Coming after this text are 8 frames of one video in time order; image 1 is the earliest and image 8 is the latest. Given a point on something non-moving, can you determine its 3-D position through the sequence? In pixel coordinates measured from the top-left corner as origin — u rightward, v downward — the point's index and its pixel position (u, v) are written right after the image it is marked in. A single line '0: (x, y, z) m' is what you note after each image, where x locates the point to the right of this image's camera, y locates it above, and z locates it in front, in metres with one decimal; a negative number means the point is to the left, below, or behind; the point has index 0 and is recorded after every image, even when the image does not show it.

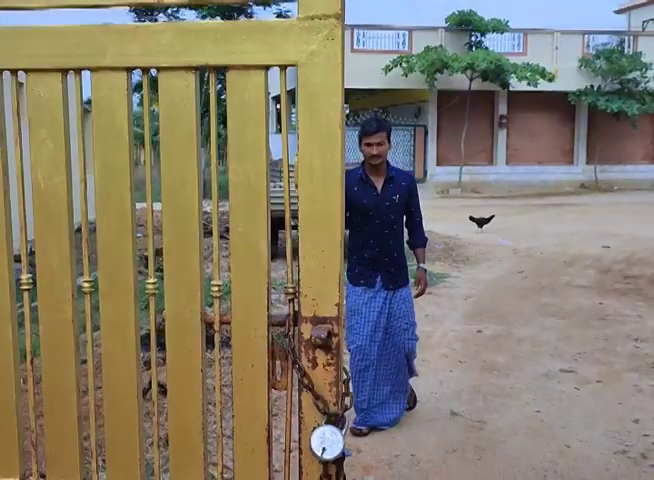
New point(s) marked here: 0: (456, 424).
0: (+0.8, -1.1, +4.7) m
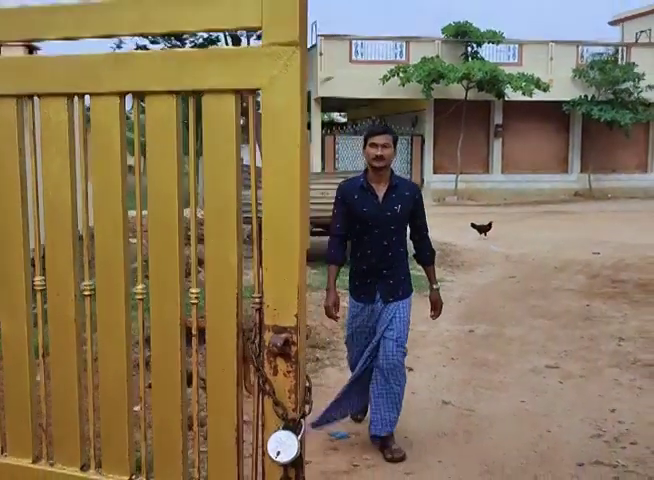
0: (+0.8, -1.1, +5.1) m
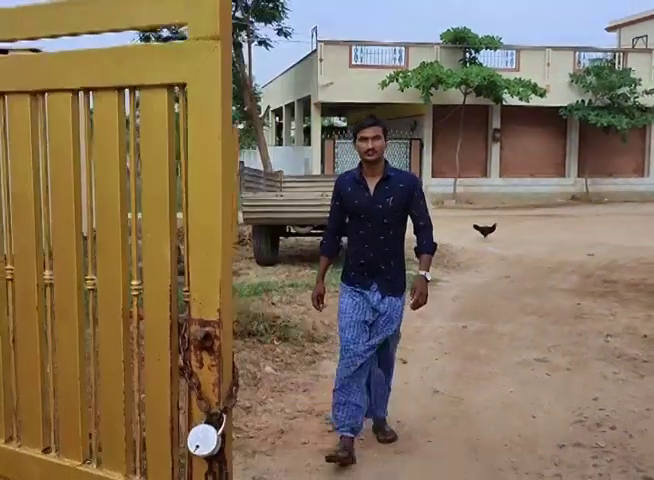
0: (+0.7, -1.1, +5.4) m
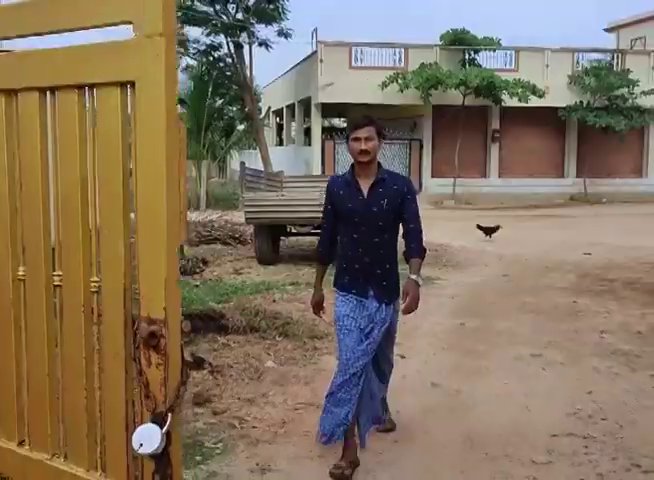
0: (+0.8, -1.1, +5.6) m
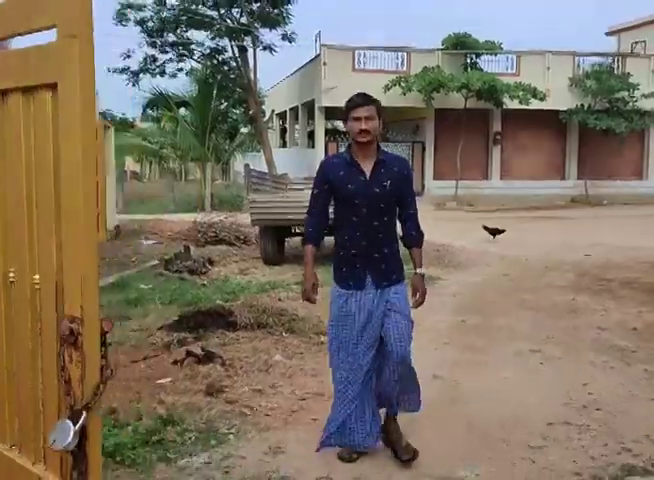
0: (+0.8, -1.0, +5.8) m
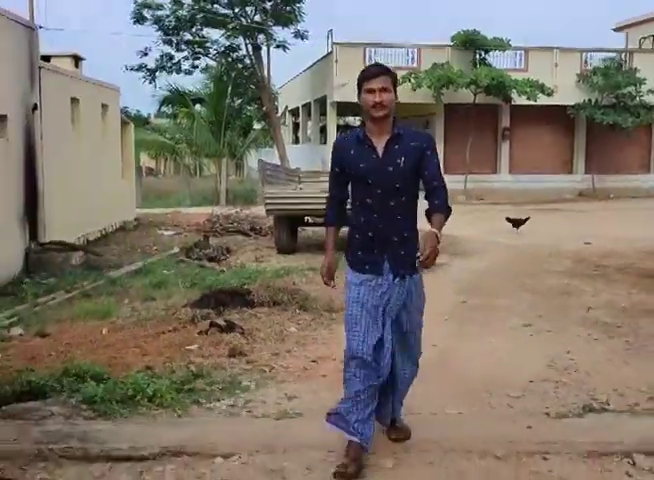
0: (+0.9, -0.9, +6.5) m
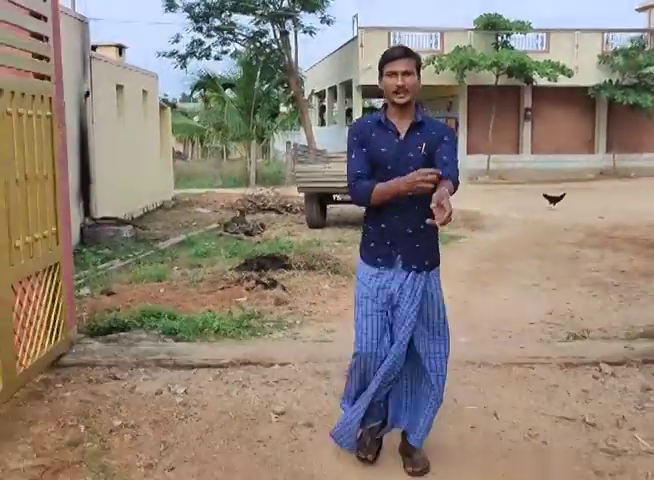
0: (+1.2, -0.6, +7.5) m
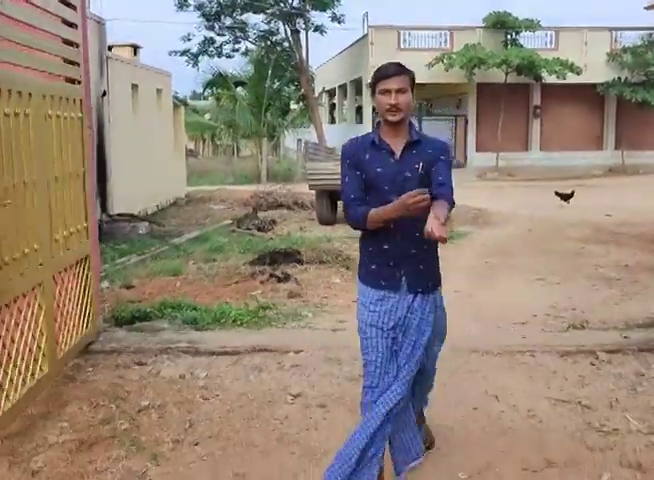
0: (+1.3, -0.5, +7.8) m
